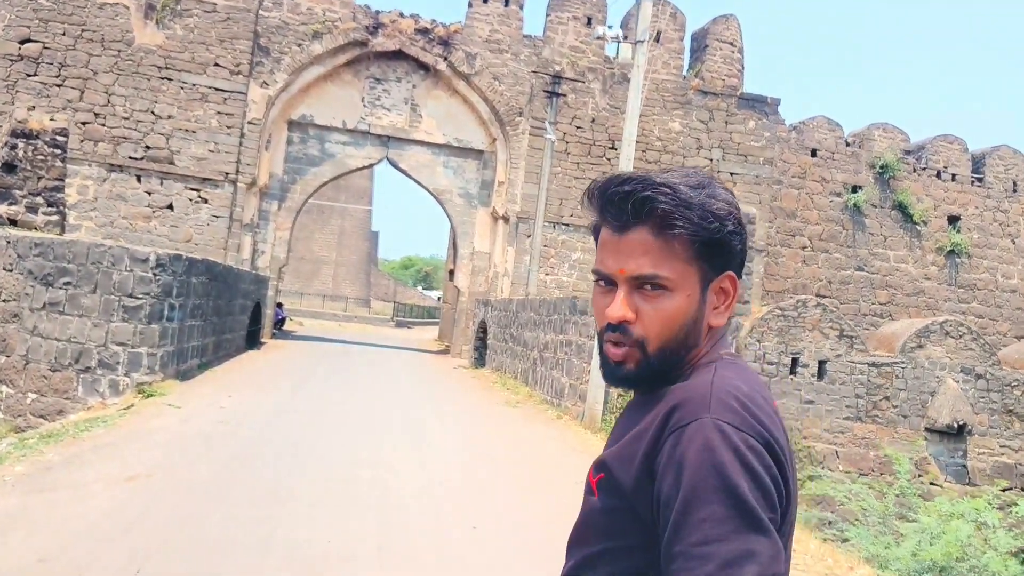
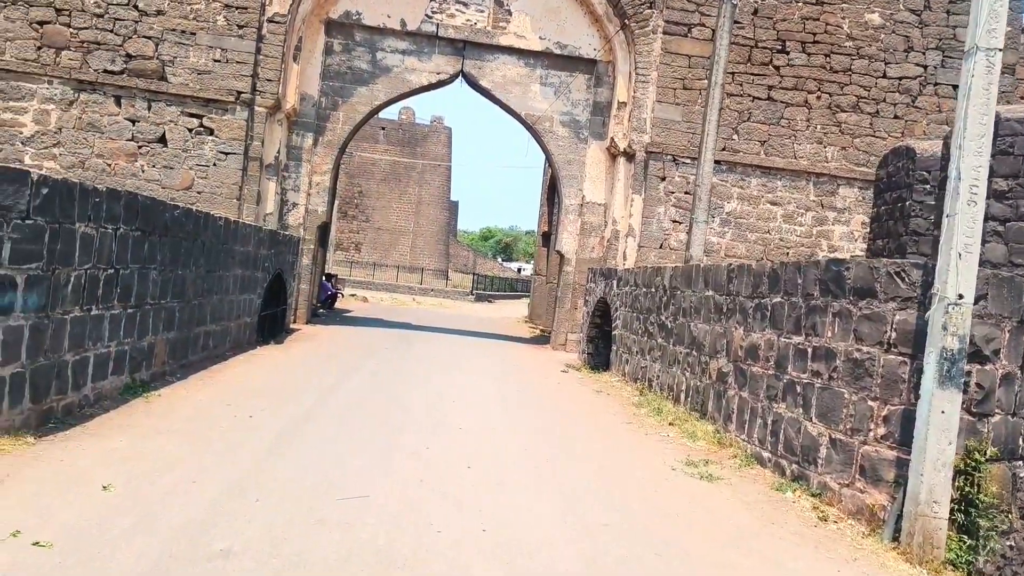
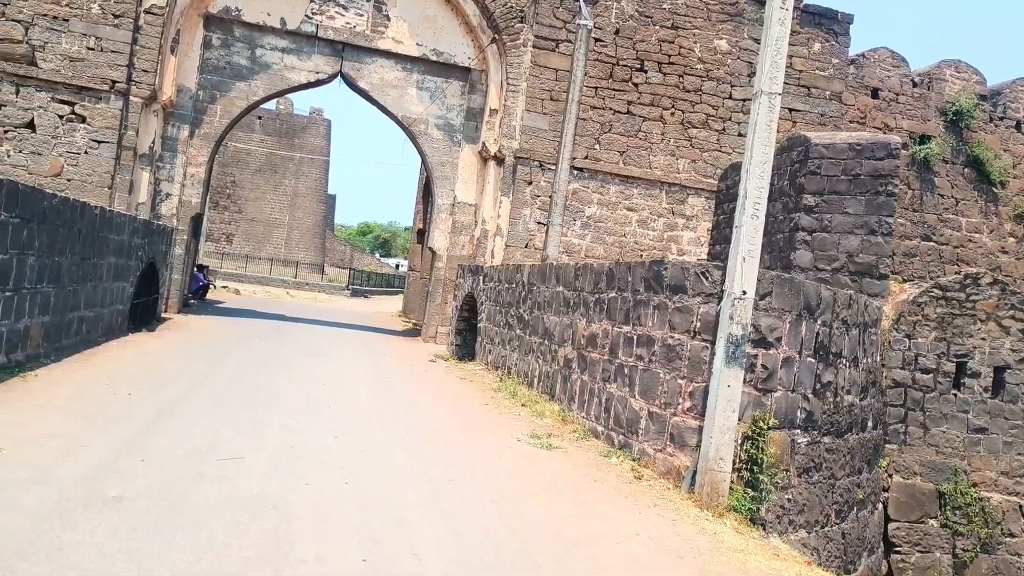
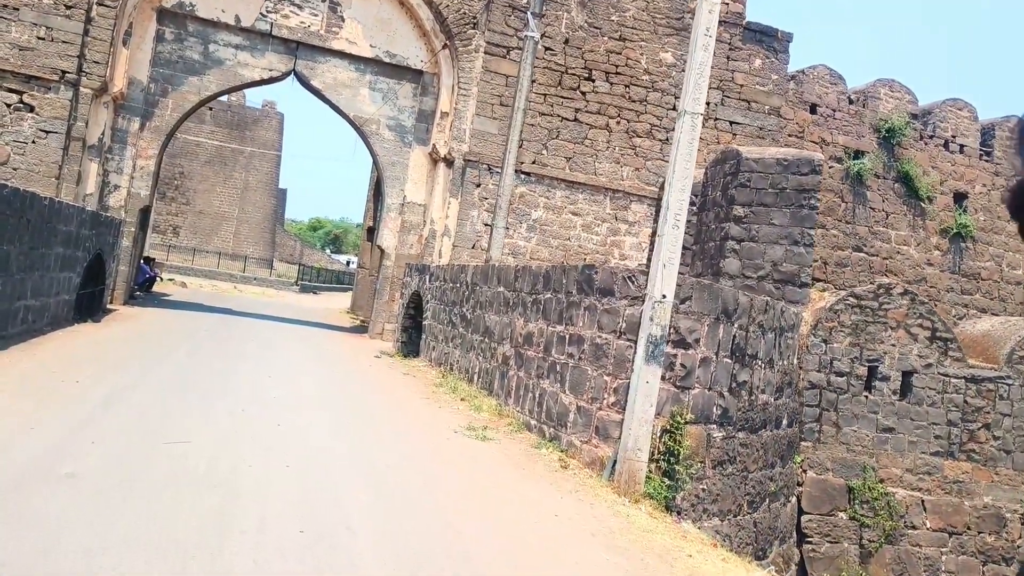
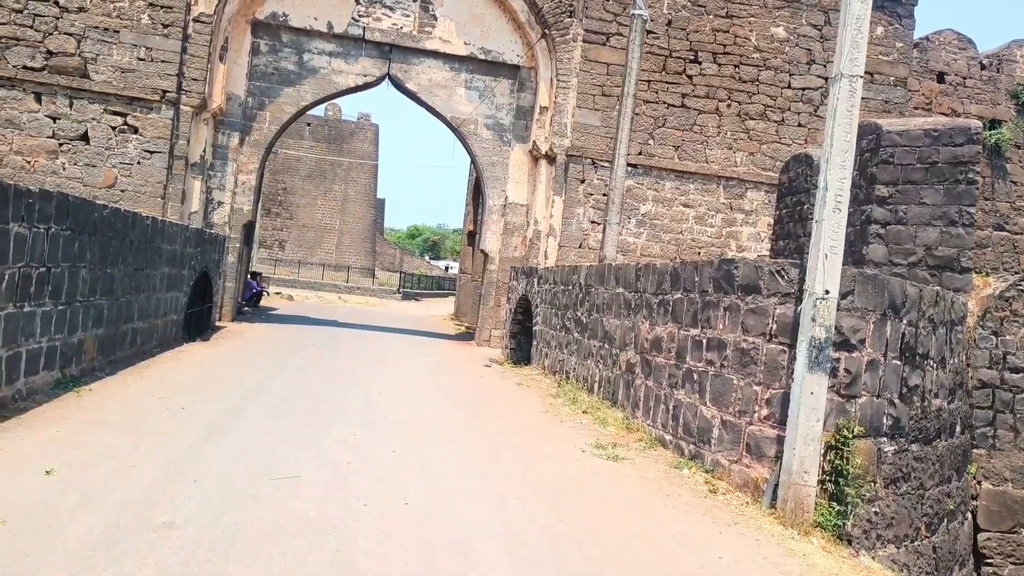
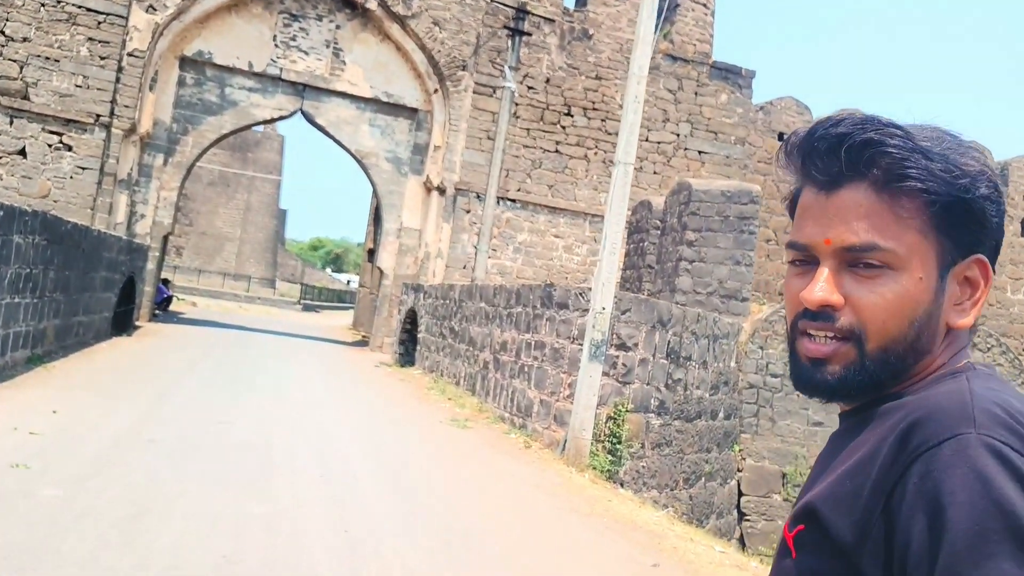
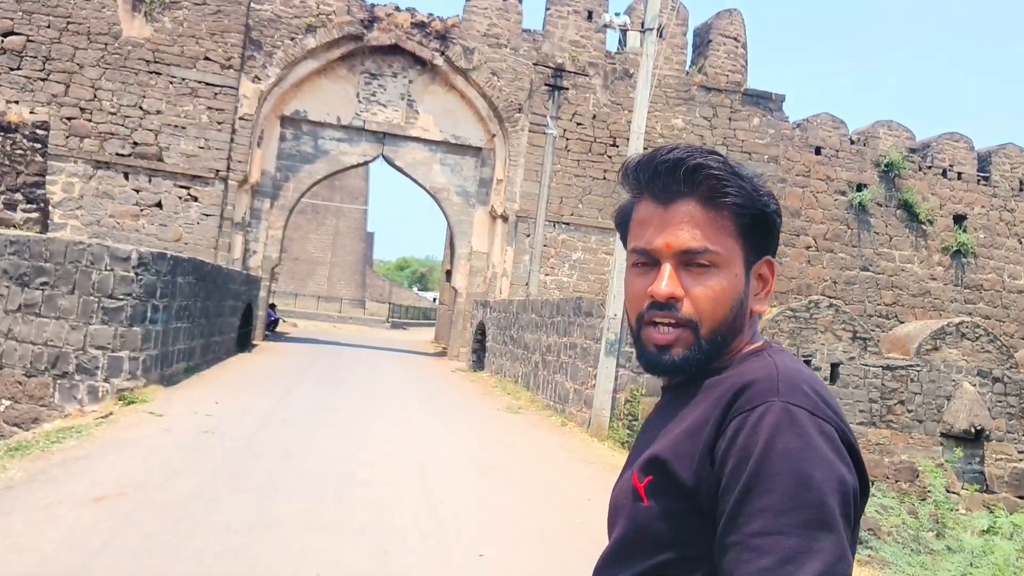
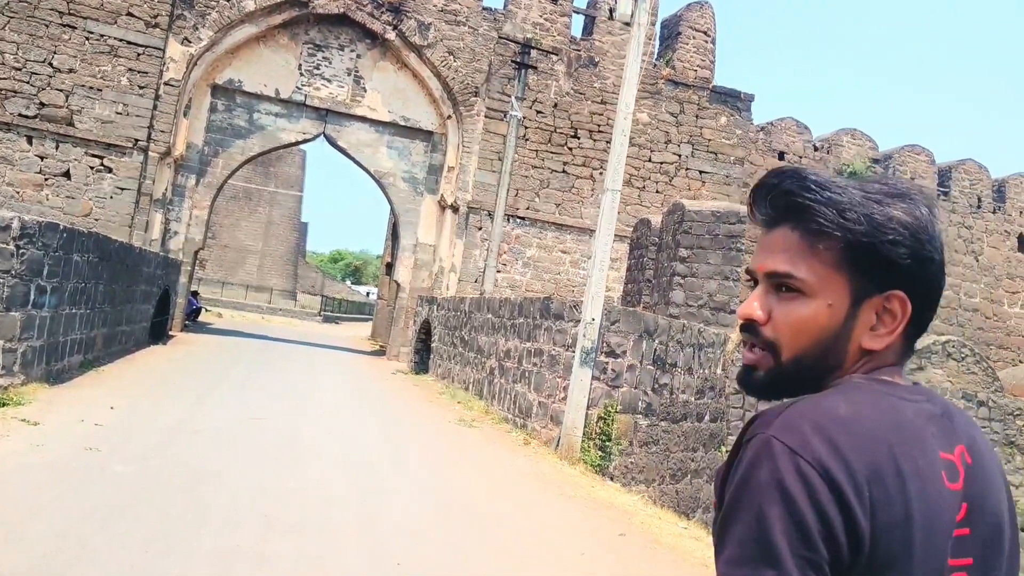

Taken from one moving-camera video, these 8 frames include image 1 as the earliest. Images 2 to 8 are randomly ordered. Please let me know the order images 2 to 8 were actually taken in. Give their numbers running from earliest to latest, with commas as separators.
7, 8, 6, 4, 3, 5, 2
